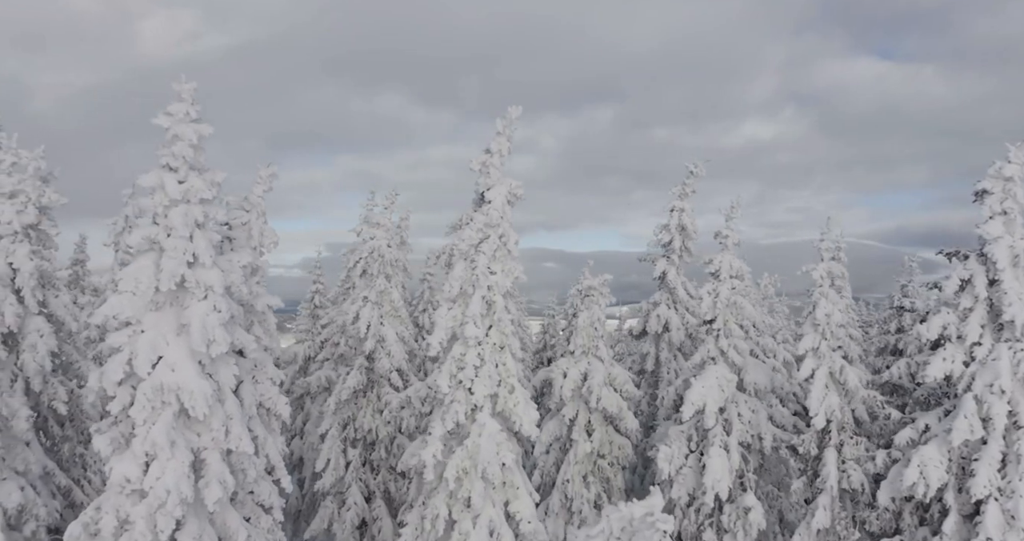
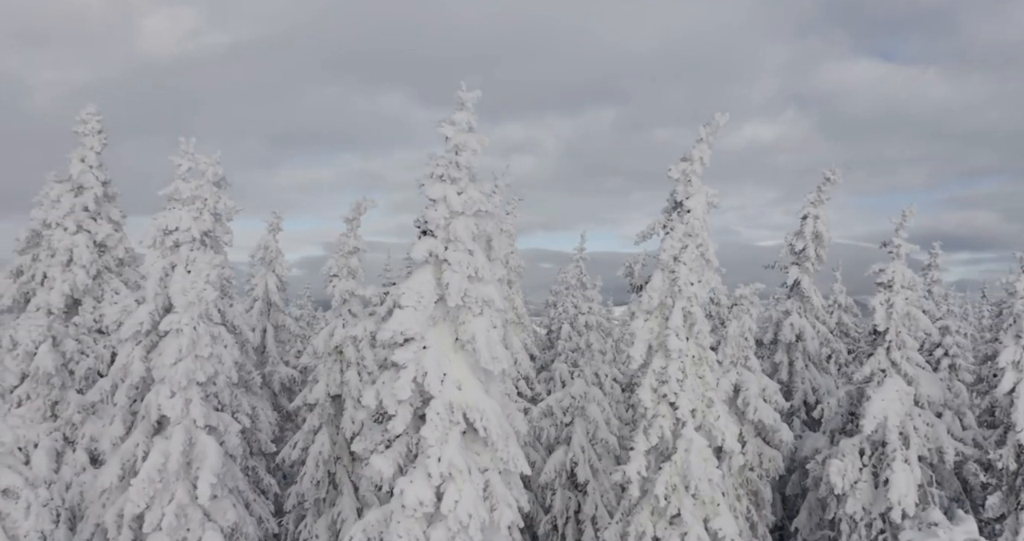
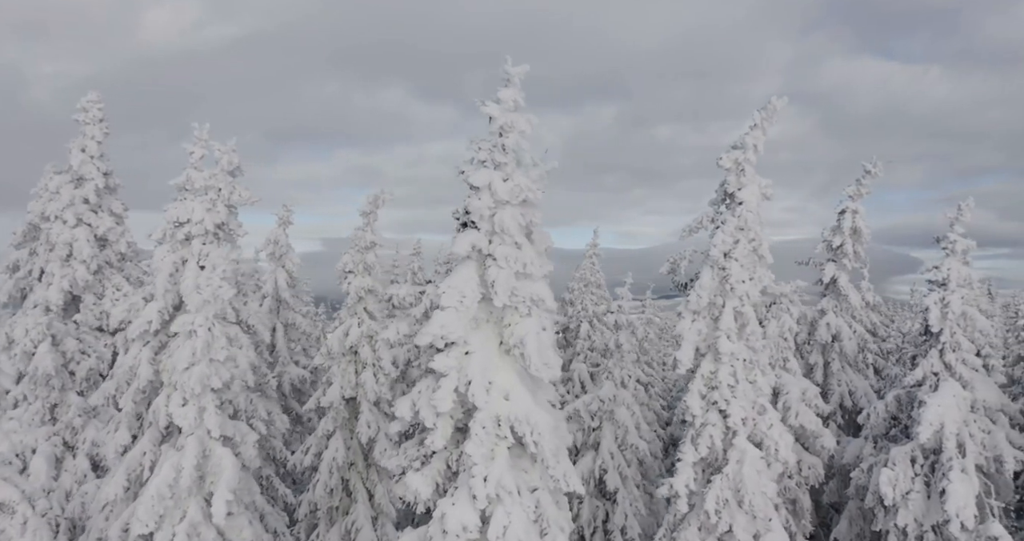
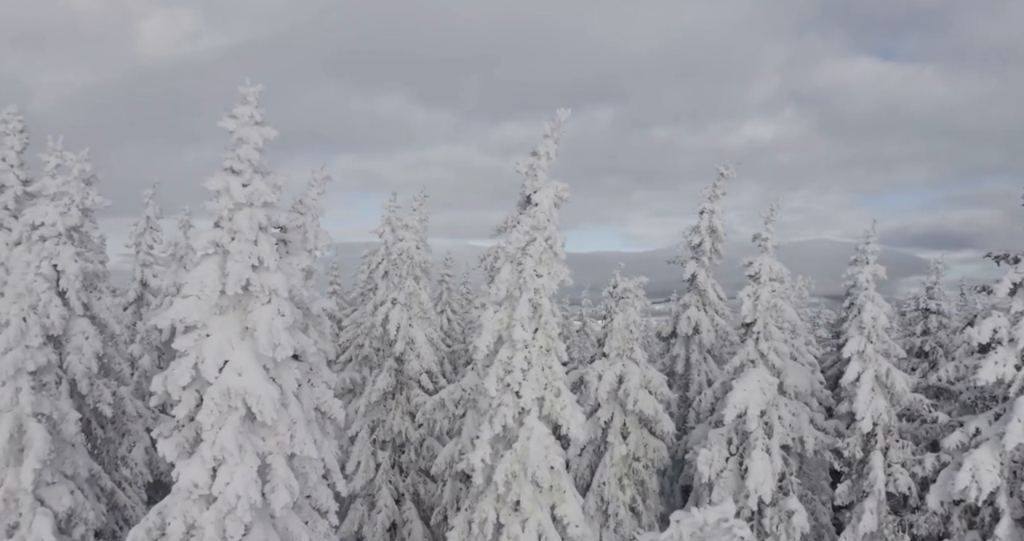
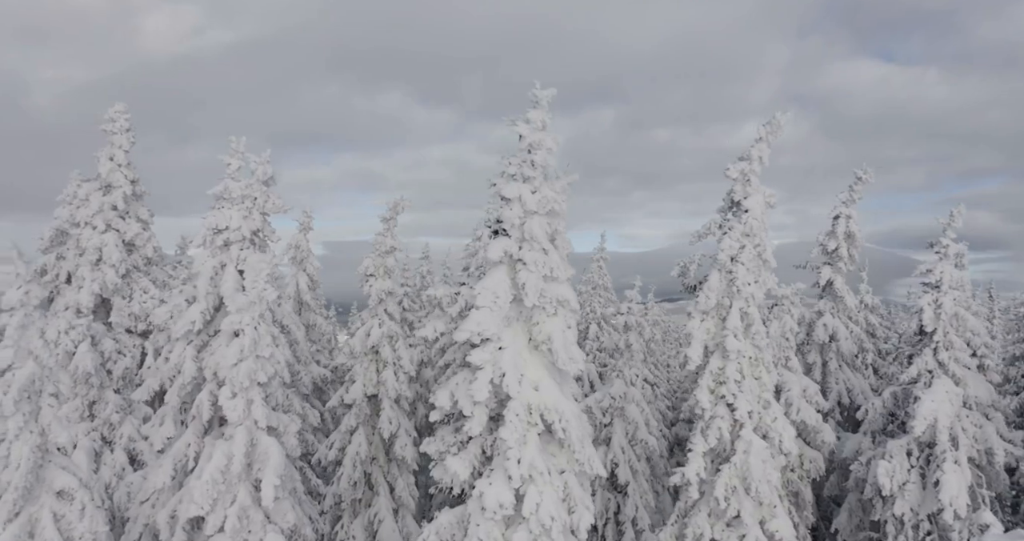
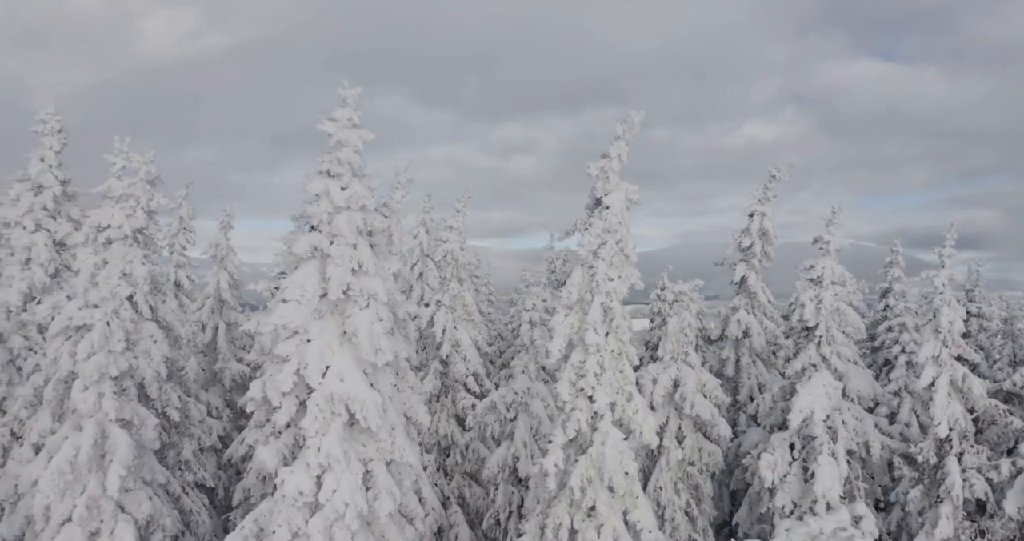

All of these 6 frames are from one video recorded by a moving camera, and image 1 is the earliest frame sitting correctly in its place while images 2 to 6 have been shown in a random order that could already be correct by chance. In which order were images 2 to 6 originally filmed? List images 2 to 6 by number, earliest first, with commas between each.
4, 6, 2, 5, 3
